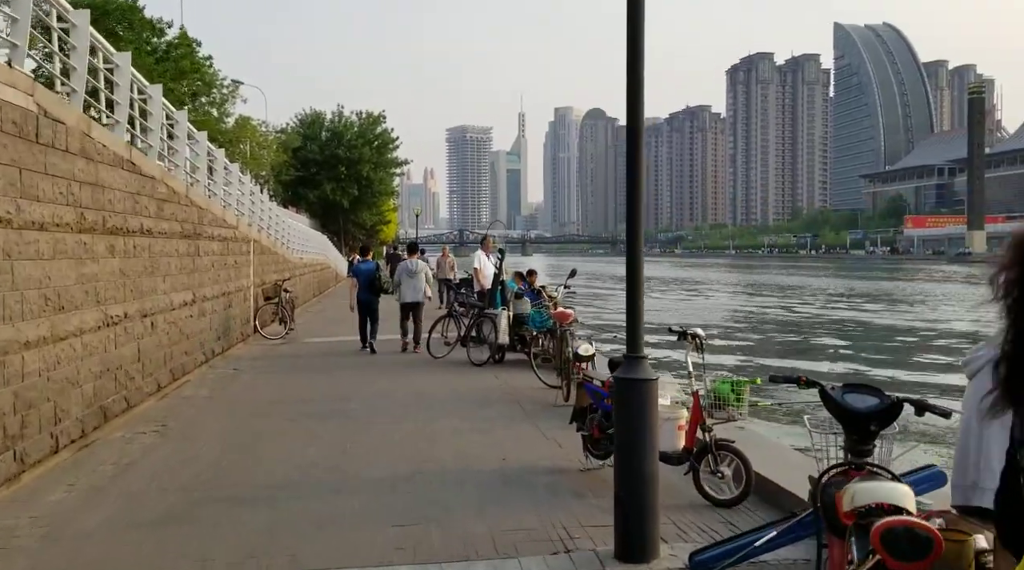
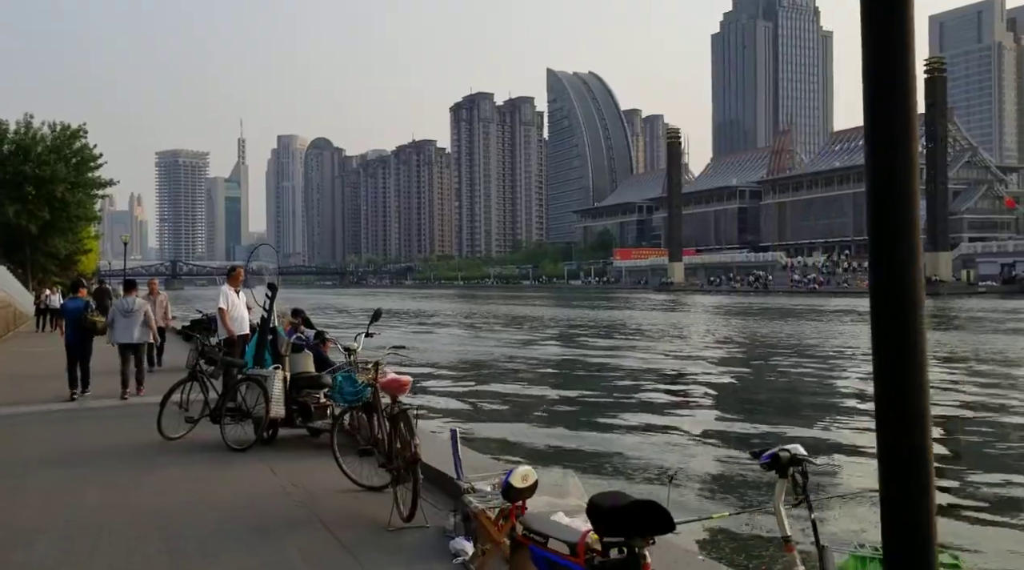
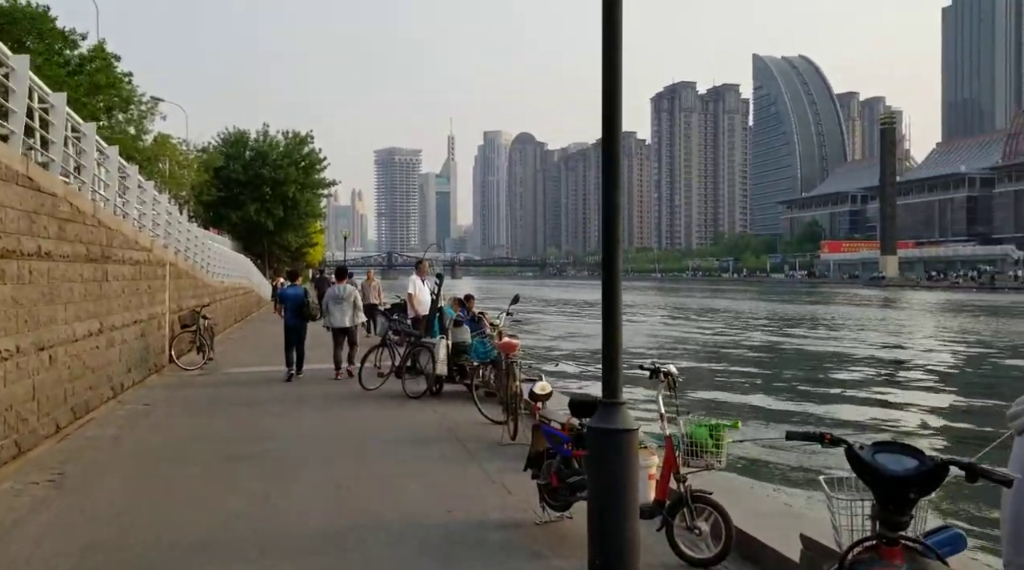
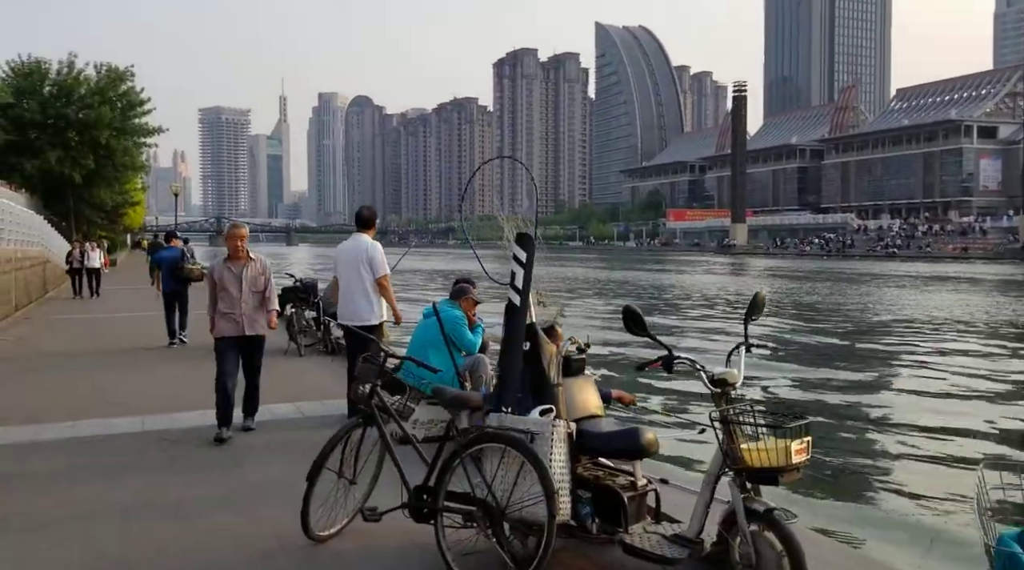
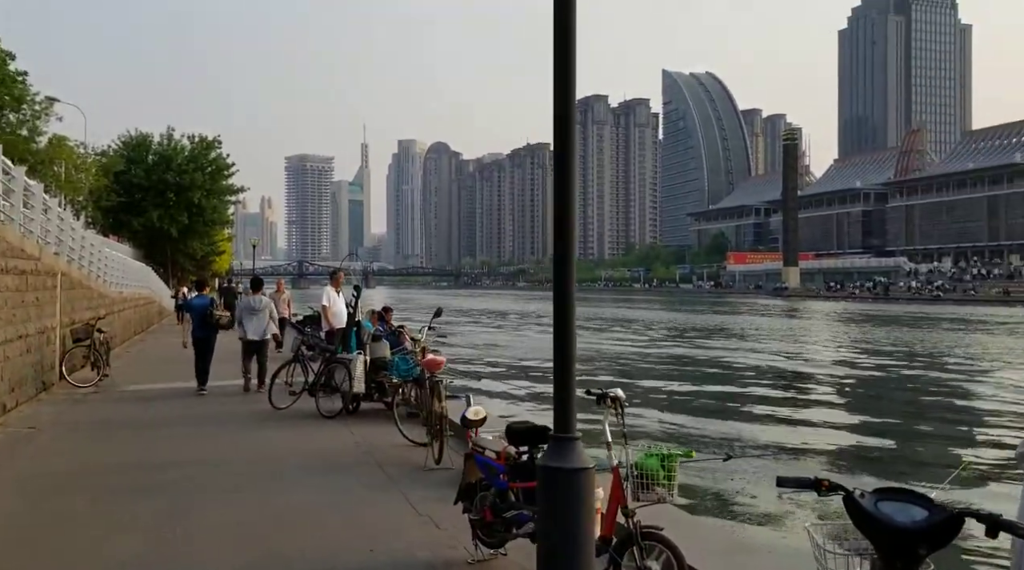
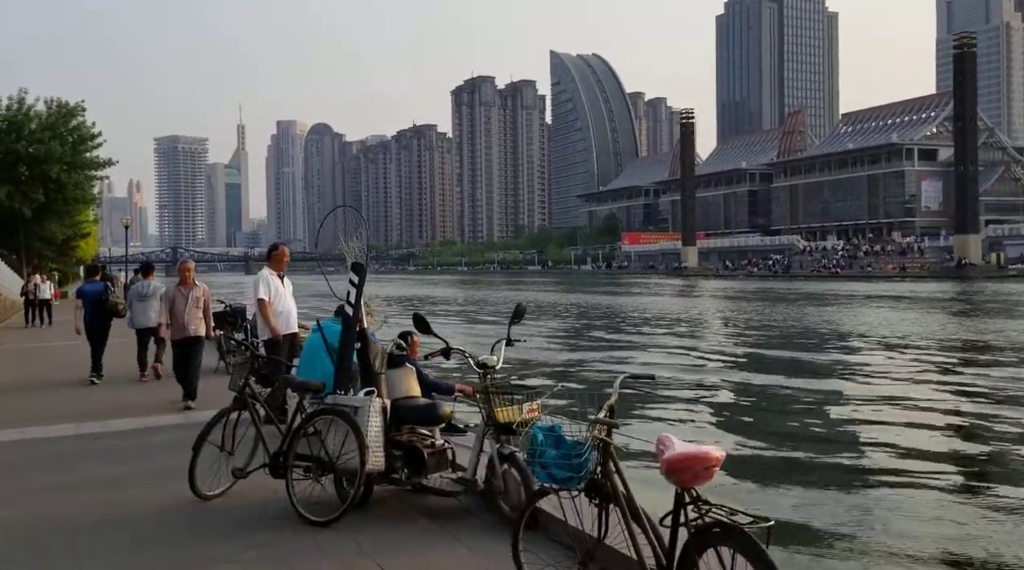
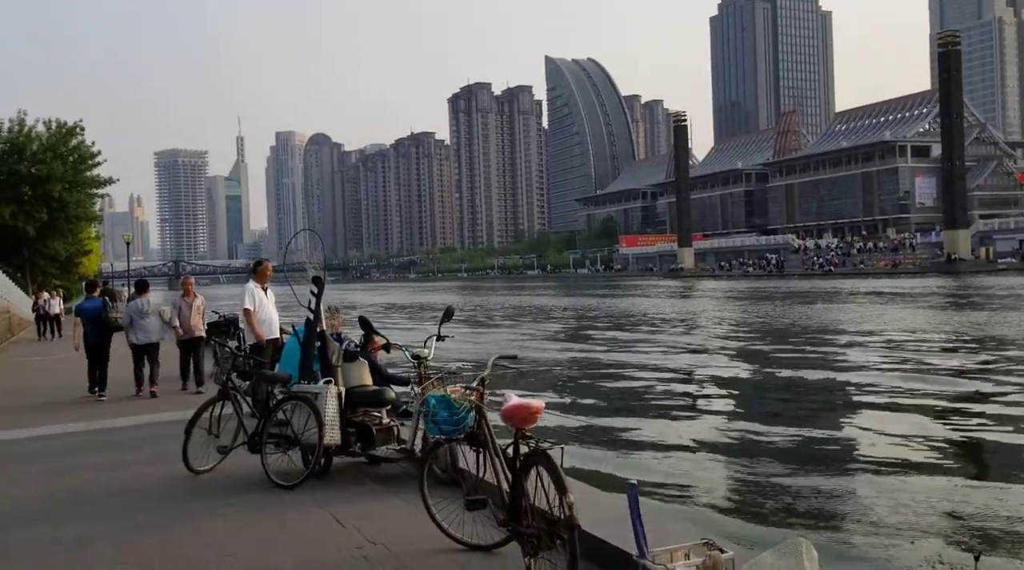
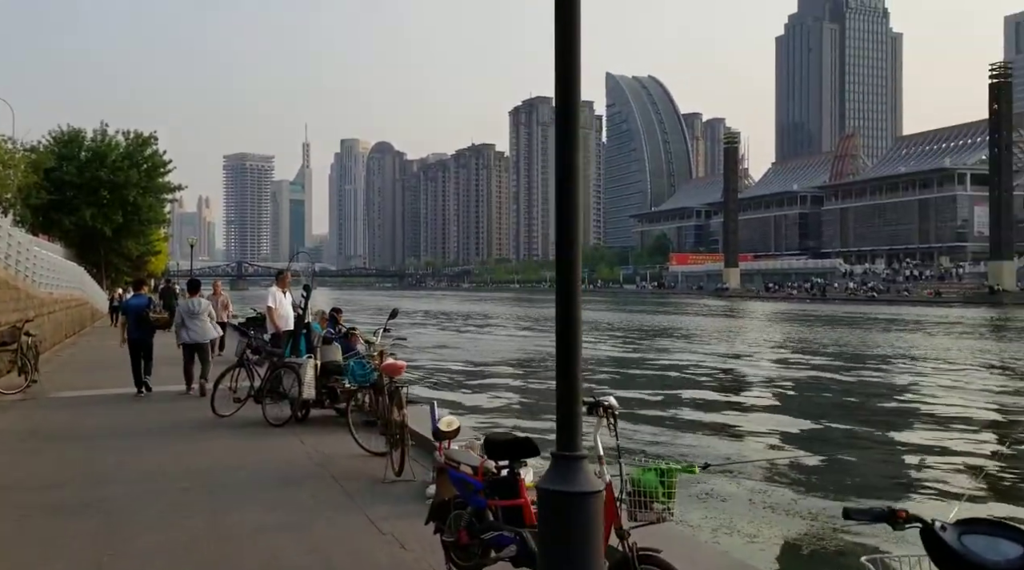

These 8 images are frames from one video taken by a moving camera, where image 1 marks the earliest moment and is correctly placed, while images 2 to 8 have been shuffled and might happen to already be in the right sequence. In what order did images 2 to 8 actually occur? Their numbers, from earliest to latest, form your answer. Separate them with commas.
3, 5, 8, 2, 7, 6, 4
